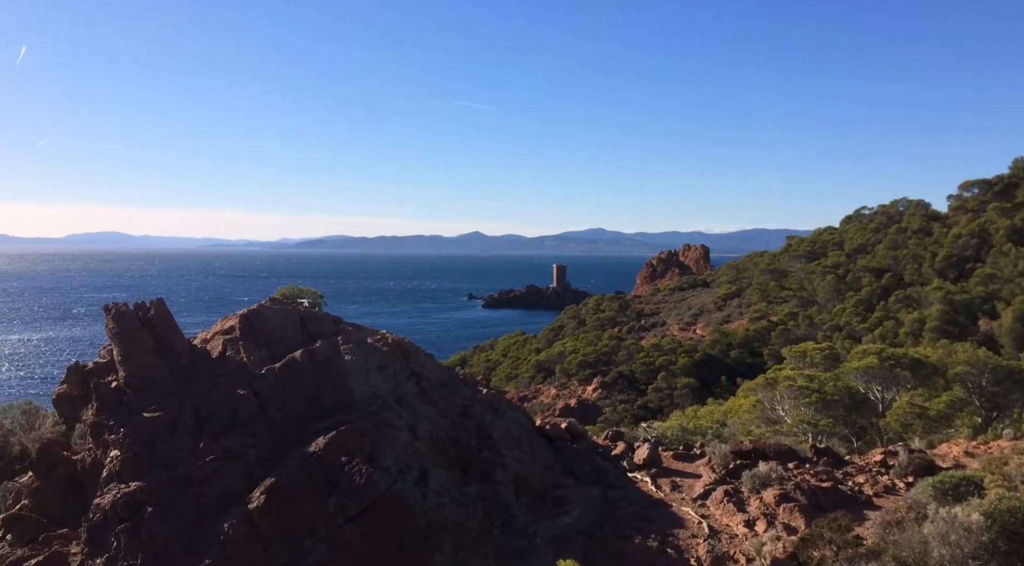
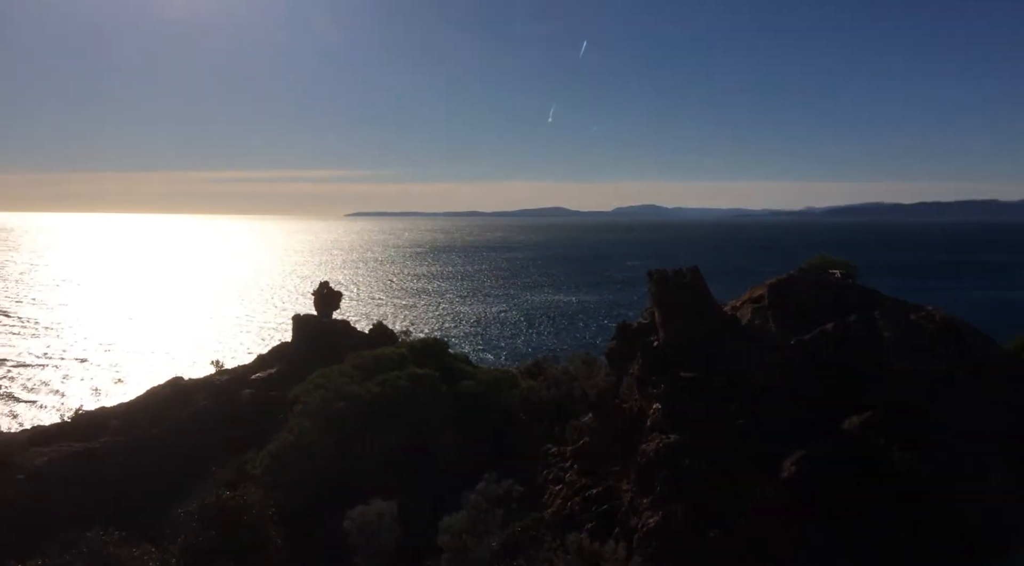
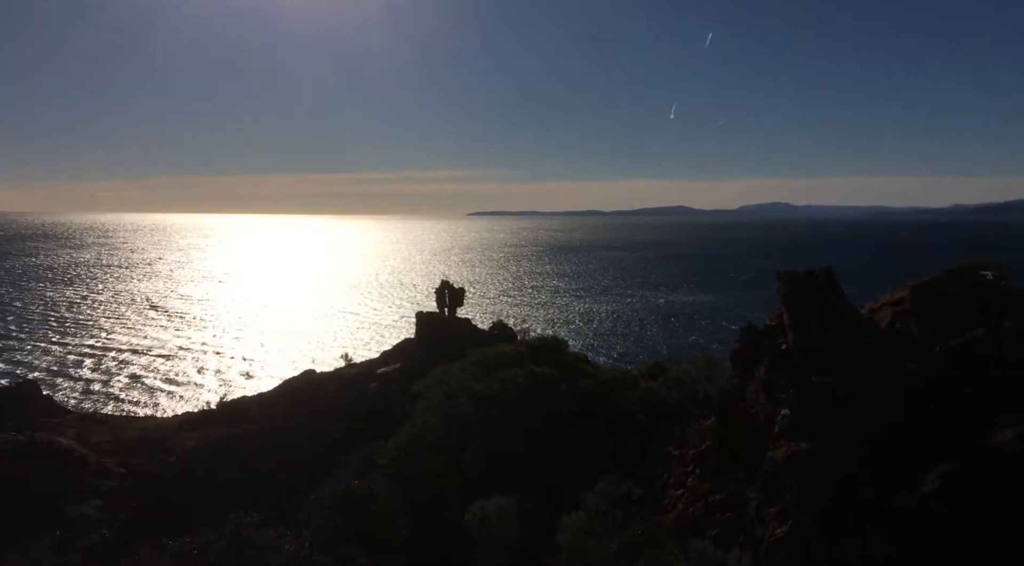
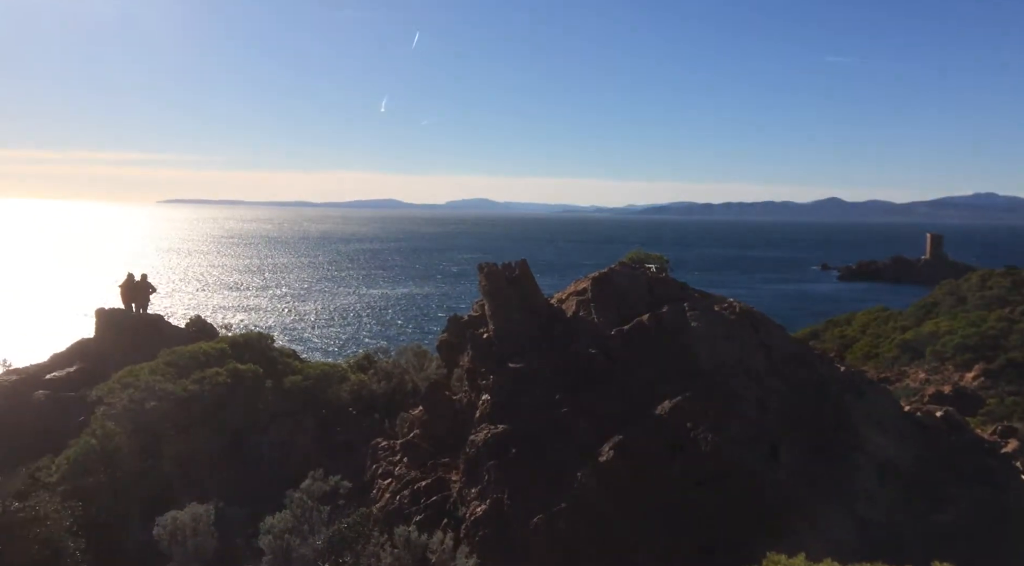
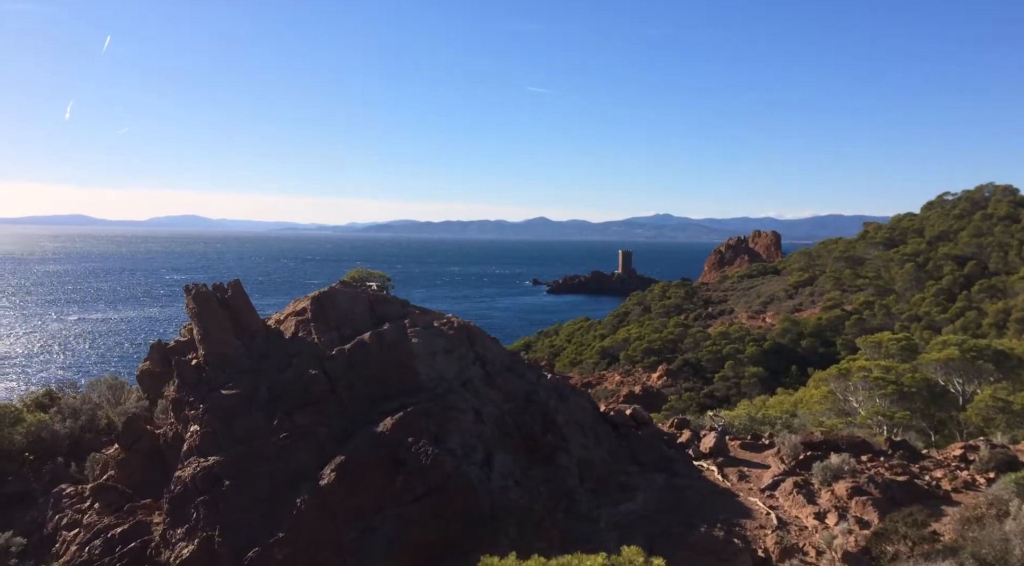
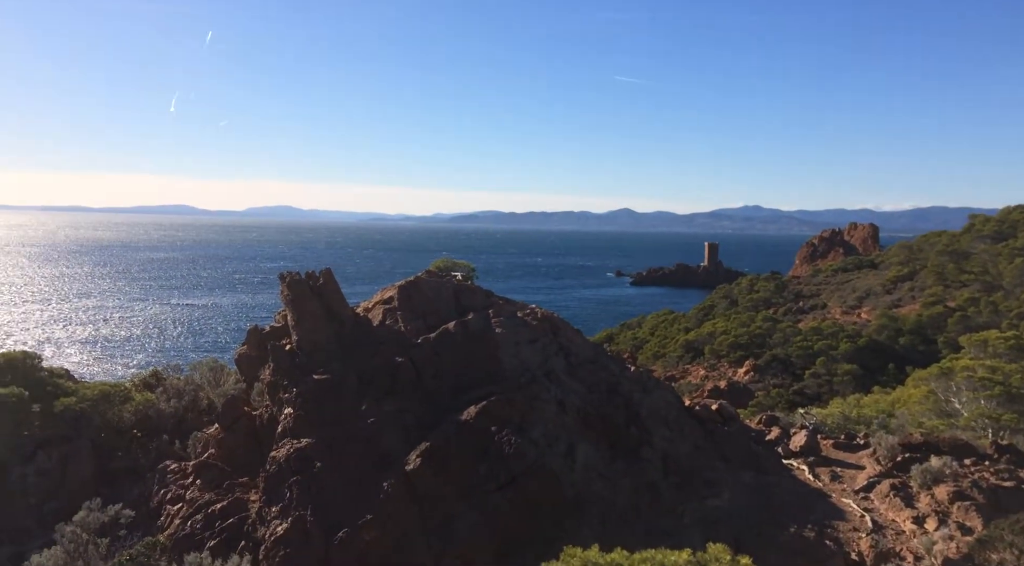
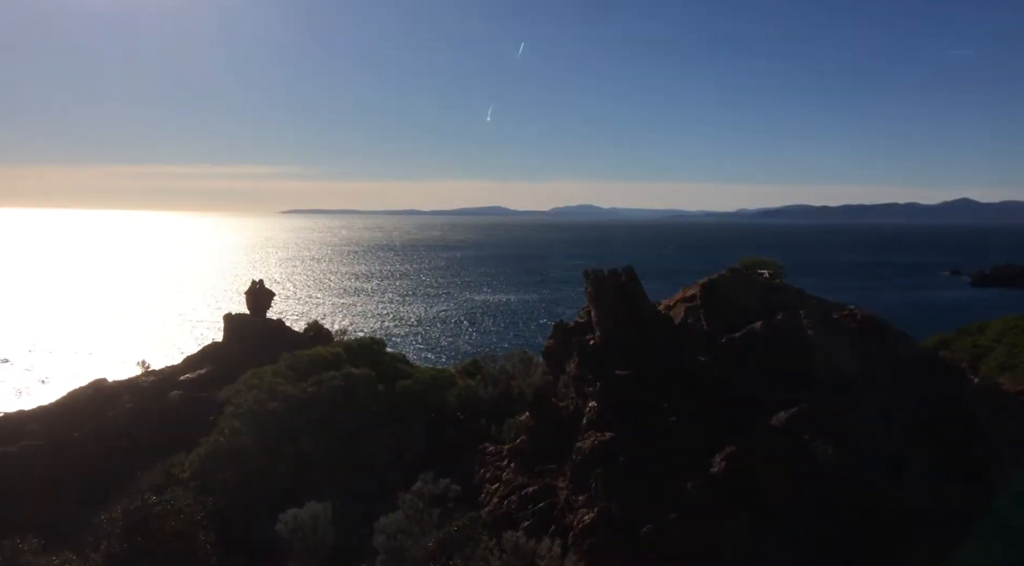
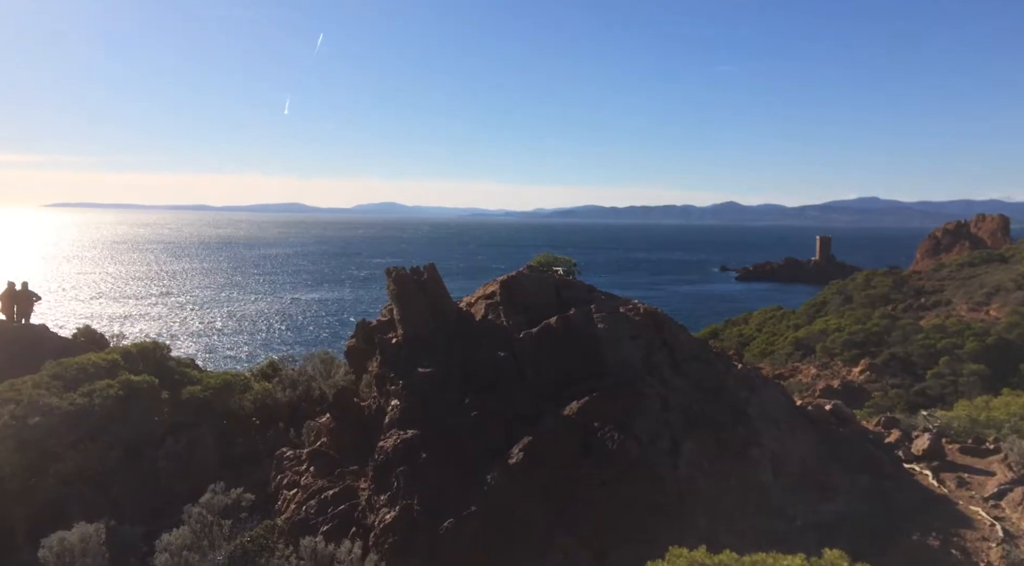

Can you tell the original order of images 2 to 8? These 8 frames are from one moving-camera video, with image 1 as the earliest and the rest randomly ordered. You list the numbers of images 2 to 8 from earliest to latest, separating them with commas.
5, 6, 8, 4, 7, 2, 3
